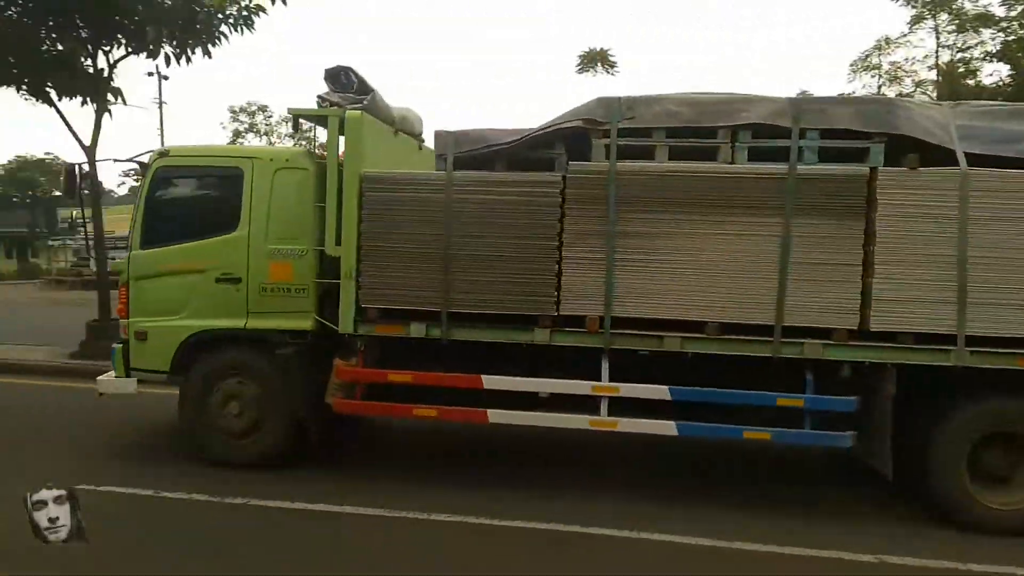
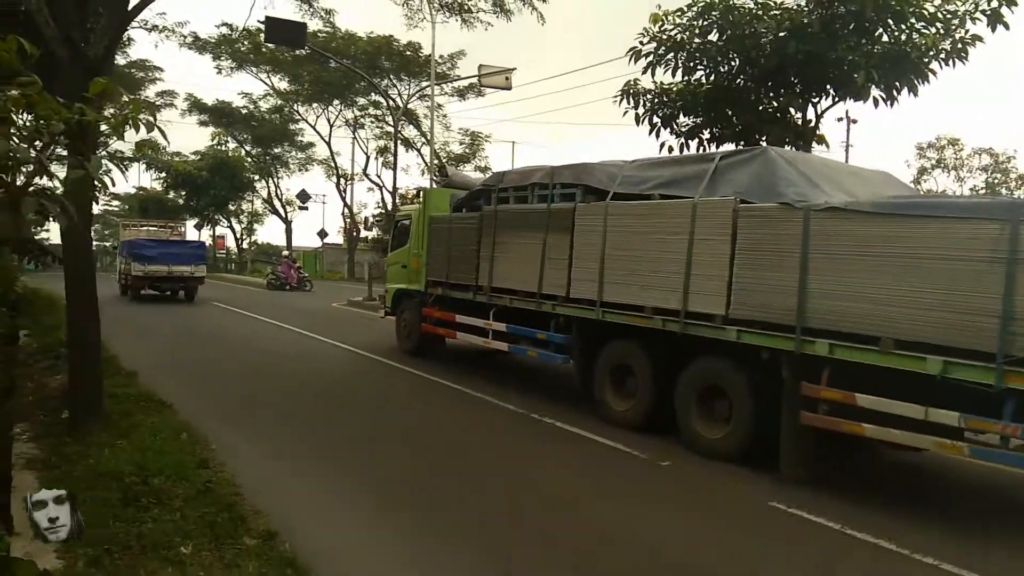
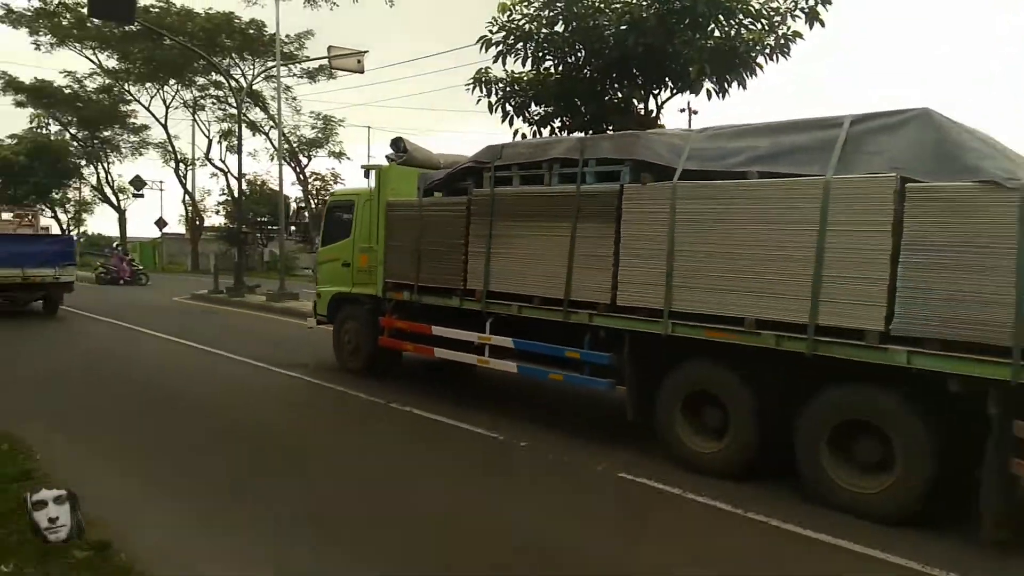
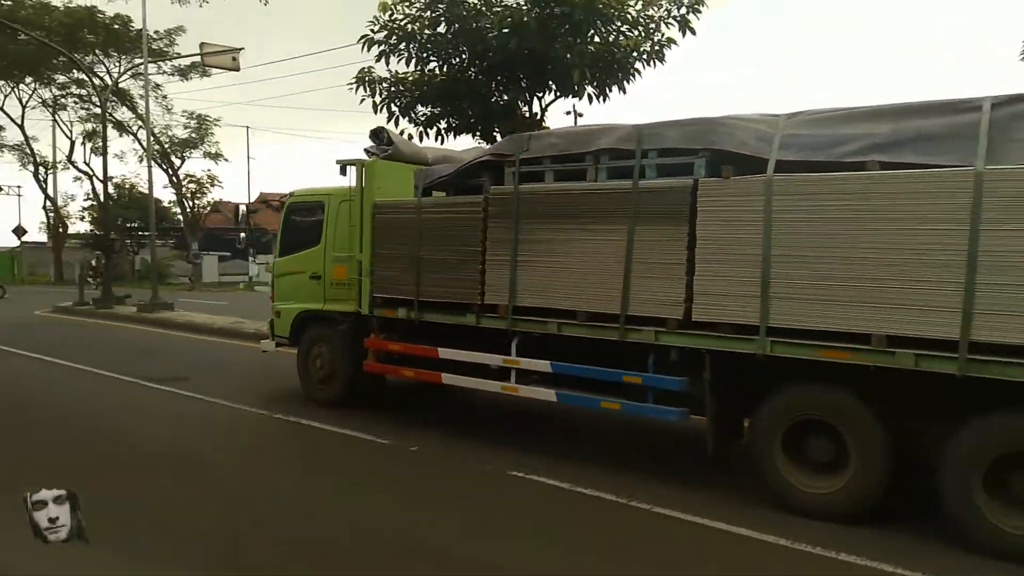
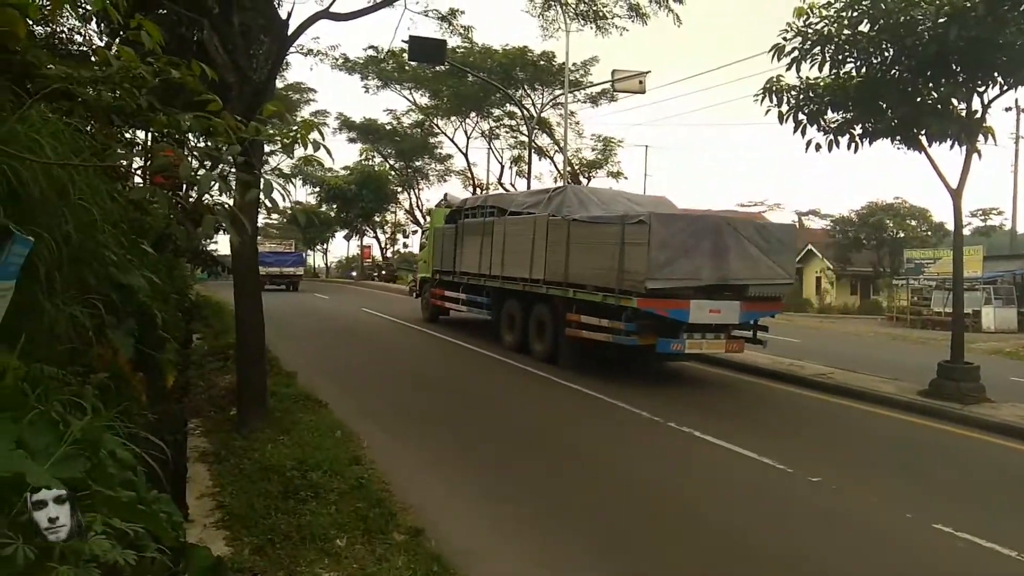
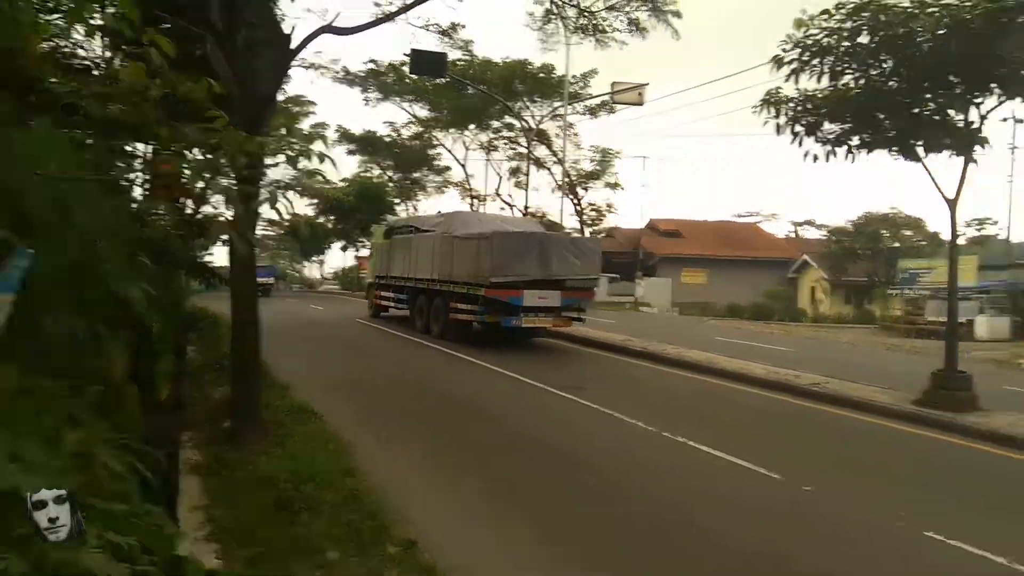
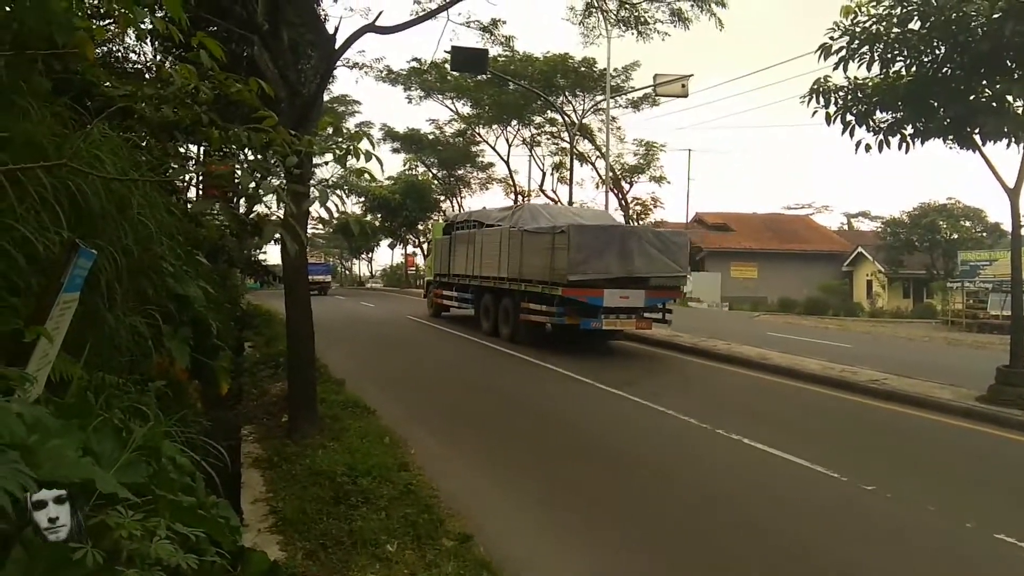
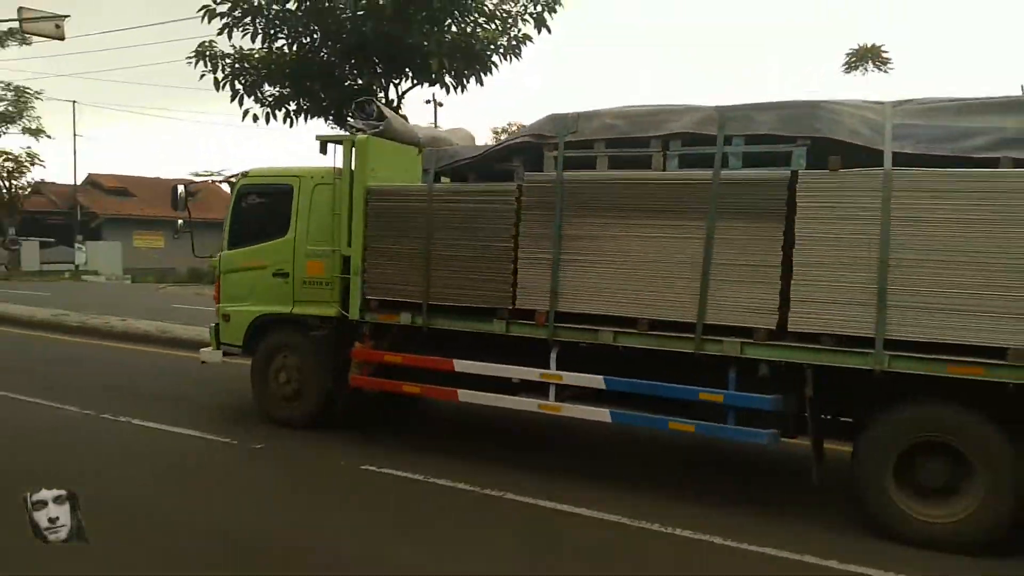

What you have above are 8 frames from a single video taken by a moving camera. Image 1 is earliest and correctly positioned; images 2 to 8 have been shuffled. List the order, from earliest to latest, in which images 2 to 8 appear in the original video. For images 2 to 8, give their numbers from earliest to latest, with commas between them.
8, 4, 3, 2, 5, 7, 6
